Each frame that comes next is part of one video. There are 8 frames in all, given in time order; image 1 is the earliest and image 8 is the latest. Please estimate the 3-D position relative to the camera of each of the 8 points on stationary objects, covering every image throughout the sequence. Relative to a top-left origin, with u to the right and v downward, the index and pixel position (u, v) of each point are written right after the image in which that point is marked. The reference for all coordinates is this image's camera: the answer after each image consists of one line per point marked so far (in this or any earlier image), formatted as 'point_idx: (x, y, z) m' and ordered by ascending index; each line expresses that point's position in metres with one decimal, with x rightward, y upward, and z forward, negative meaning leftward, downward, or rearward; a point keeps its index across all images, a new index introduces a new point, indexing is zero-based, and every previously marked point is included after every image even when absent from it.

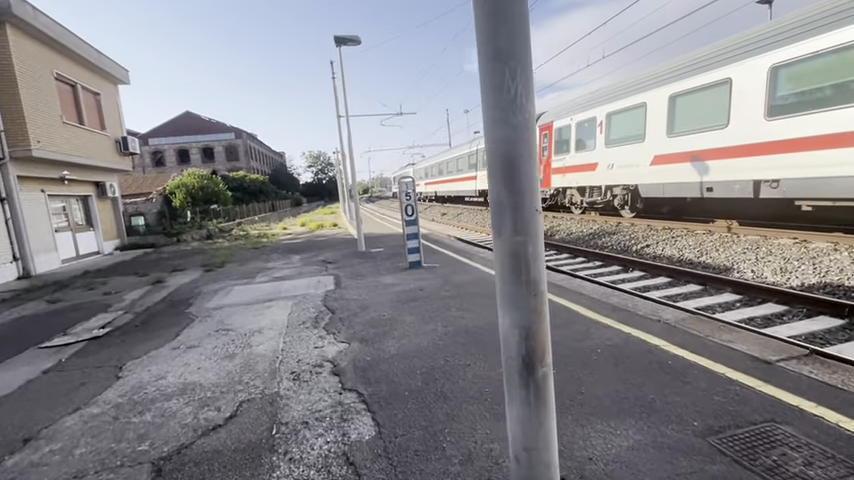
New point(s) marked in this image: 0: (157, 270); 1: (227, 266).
0: (-6.5, -0.7, +10.2) m
1: (-4.8, -0.6, +10.1) m
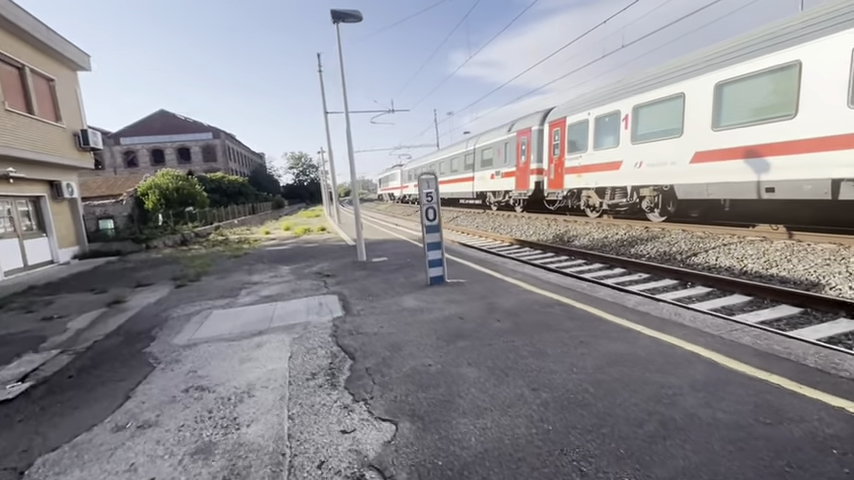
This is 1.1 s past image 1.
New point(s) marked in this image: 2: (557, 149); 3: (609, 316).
0: (-6.3, -0.9, +8.6) m
1: (-4.6, -0.8, +8.6) m
2: (+4.3, +3.0, +13.7) m
3: (+1.8, -0.8, +4.2) m
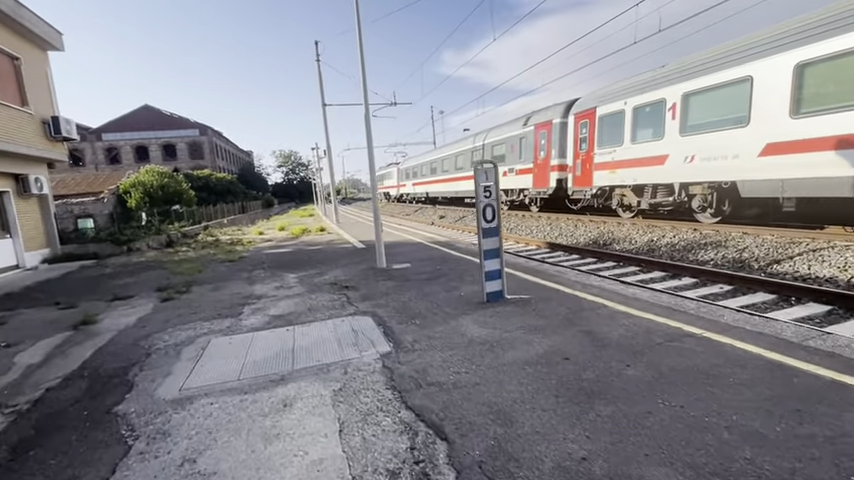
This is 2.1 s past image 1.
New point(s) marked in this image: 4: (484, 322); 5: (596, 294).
0: (-5.7, -1.0, +7.1) m
1: (-4.0, -0.9, +7.2) m
2: (+4.7, +2.9, +12.6) m
3: (+2.5, -0.8, +3.0) m
4: (+0.6, -0.8, +4.2) m
5: (+2.0, -0.6, +5.0) m
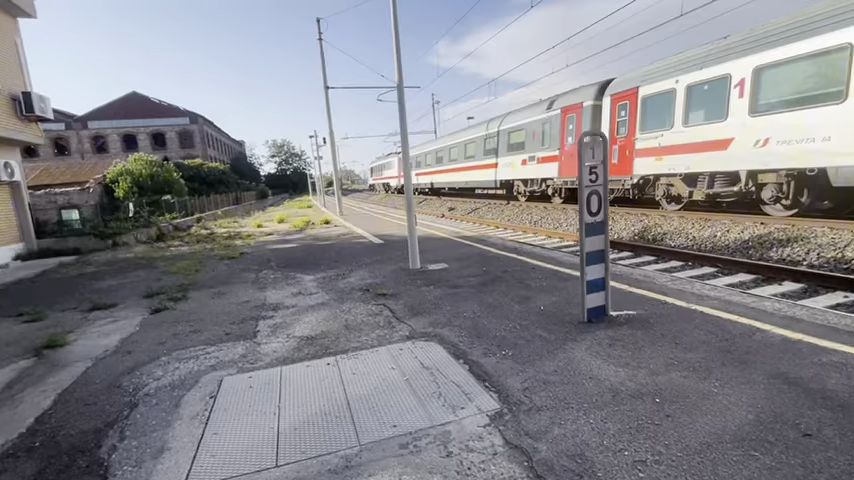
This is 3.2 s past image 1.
0: (-5.0, -0.9, +5.8) m
1: (-3.3, -0.8, +5.9) m
2: (+5.3, +3.0, +11.4) m
3: (+3.3, -0.9, +1.8) m
4: (+1.3, -0.8, +3.0) m
5: (+2.7, -0.6, +3.8) m
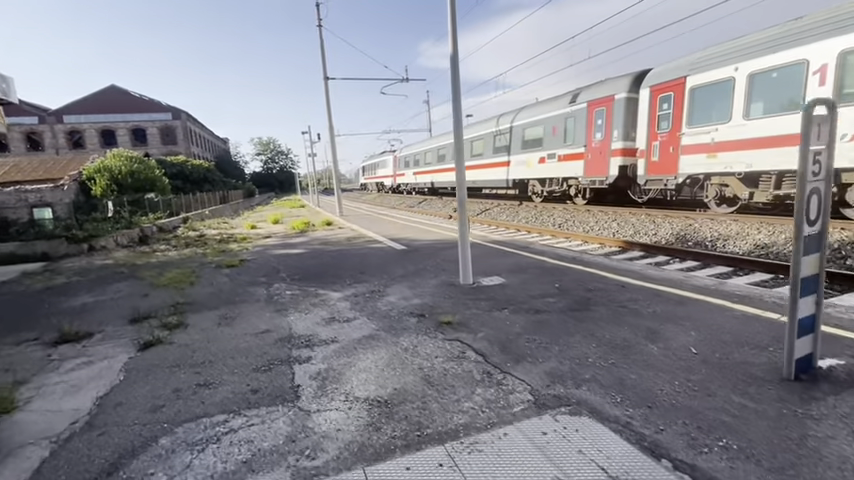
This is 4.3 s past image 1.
0: (-4.3, -1.0, +4.5) m
1: (-2.6, -0.9, +4.6) m
2: (+5.9, +2.9, +10.3) m
3: (+4.1, -1.0, +0.7) m
4: (+2.1, -0.9, +1.9) m
5: (+3.5, -0.7, +2.7) m
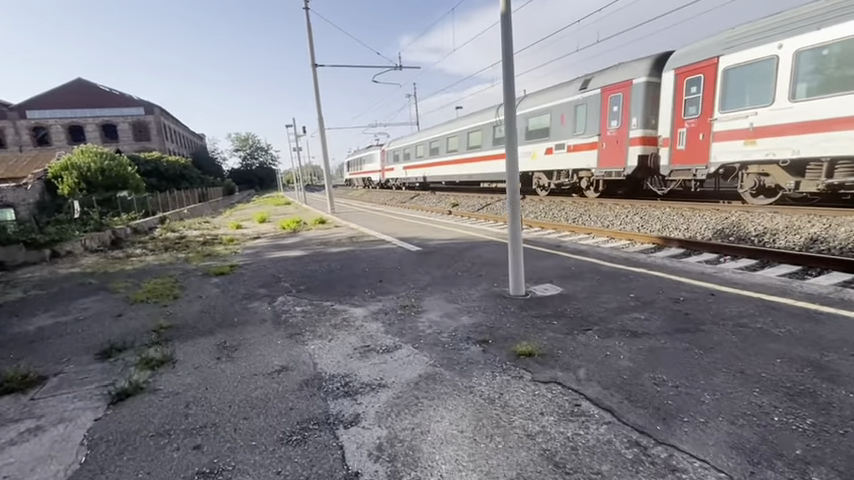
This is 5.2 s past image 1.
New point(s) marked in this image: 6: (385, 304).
0: (-3.8, -1.1, +3.3) m
1: (-2.0, -1.0, +3.5) m
2: (+6.1, +3.0, +9.6) m
3: (+4.8, -1.0, -0.1) m
4: (+2.7, -1.0, +1.0) m
5: (+4.1, -0.7, +1.9) m
6: (-0.5, -0.7, +4.6) m
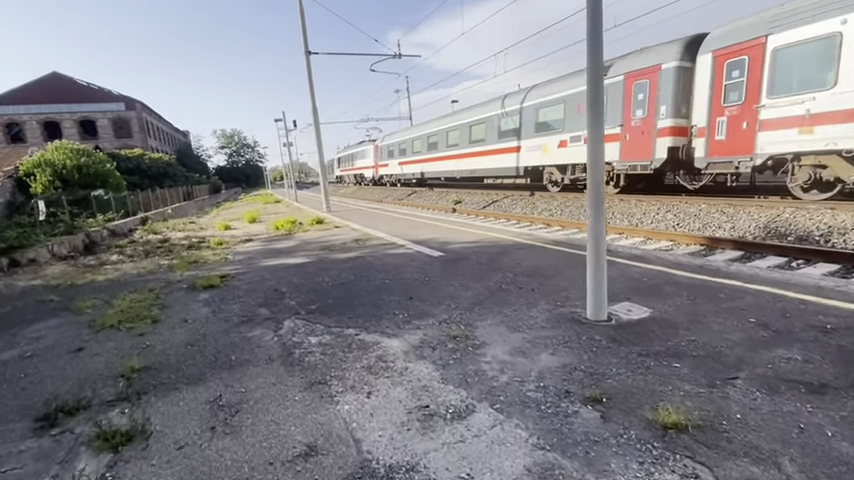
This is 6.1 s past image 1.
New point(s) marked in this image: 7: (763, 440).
0: (-3.3, -1.2, +2.2) m
1: (-1.6, -1.1, +2.4) m
2: (+6.4, +3.0, +8.7) m
3: (+5.4, -1.1, -1.0) m
4: (+3.3, -1.1, 0.0) m
5: (+4.6, -0.8, +1.0) m
6: (0.0, -0.8, +3.6) m
7: (+1.6, -0.9, +2.0) m
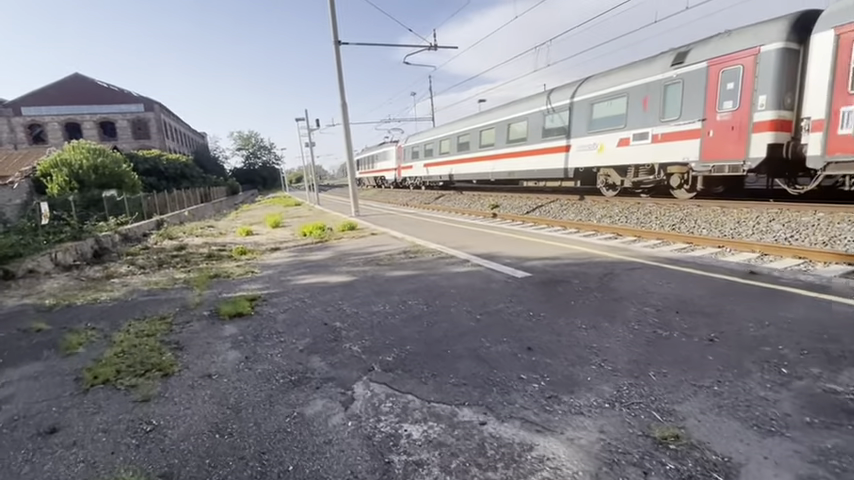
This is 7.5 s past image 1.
0: (-2.4, -1.4, +0.9) m
1: (-0.7, -1.3, +1.1) m
2: (+7.5, +2.8, +7.1) m
3: (+6.2, -1.3, -2.6) m
4: (+4.1, -1.2, -1.5) m
5: (+5.5, -1.0, -0.6) m
6: (+0.9, -1.0, +2.2) m
7: (+2.4, -1.1, +0.5) m
